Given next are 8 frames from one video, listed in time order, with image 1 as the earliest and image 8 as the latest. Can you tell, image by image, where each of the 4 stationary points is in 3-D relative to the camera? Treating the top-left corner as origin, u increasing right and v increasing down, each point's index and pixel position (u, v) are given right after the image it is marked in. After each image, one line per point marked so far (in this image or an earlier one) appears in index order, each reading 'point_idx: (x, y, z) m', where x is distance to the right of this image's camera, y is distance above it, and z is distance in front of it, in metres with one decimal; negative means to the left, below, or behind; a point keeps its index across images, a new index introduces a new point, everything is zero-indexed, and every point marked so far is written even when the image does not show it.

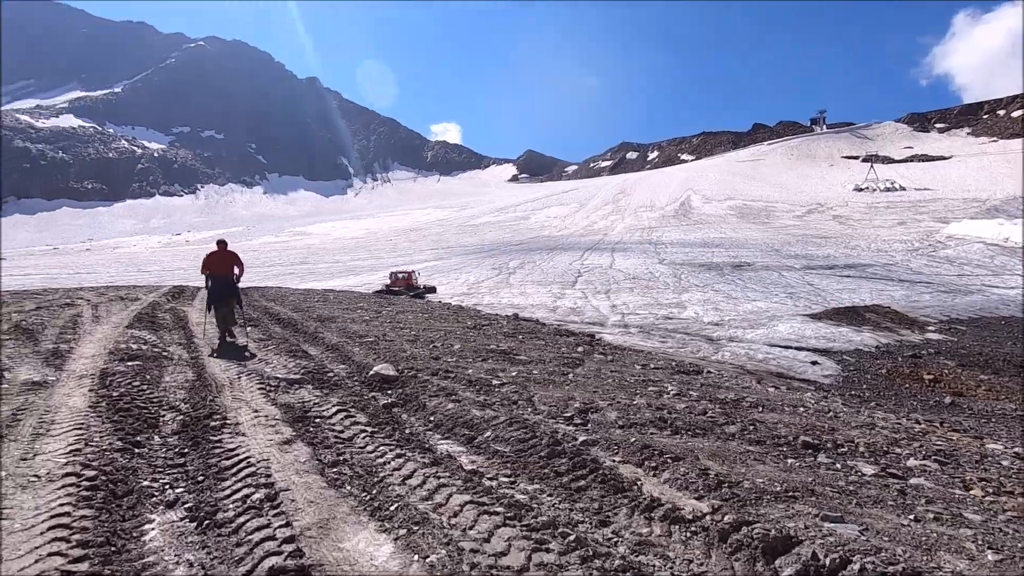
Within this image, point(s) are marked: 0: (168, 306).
0: (-8.3, -0.4, +12.9) m
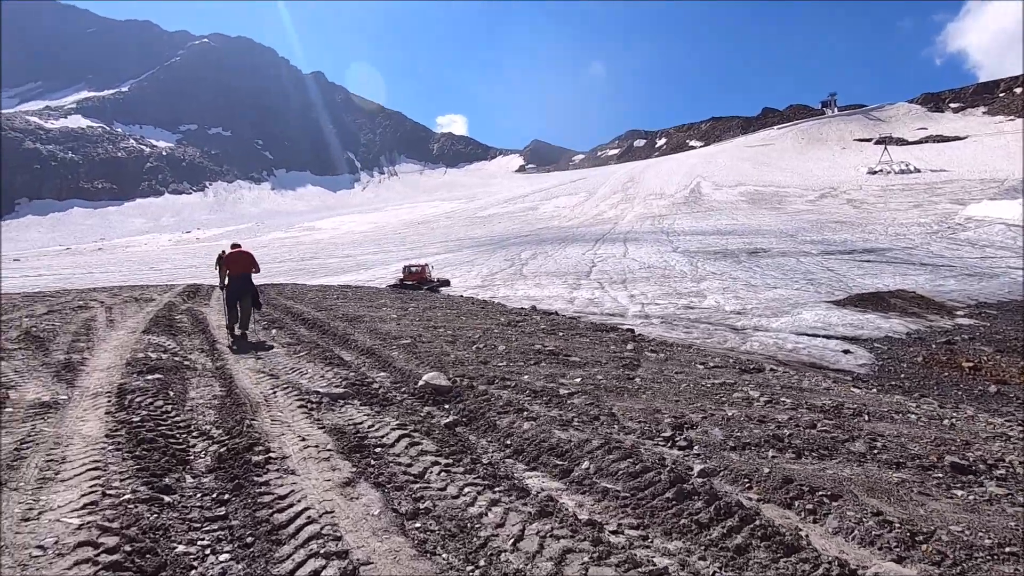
0: (-7.5, -0.4, +12.3) m
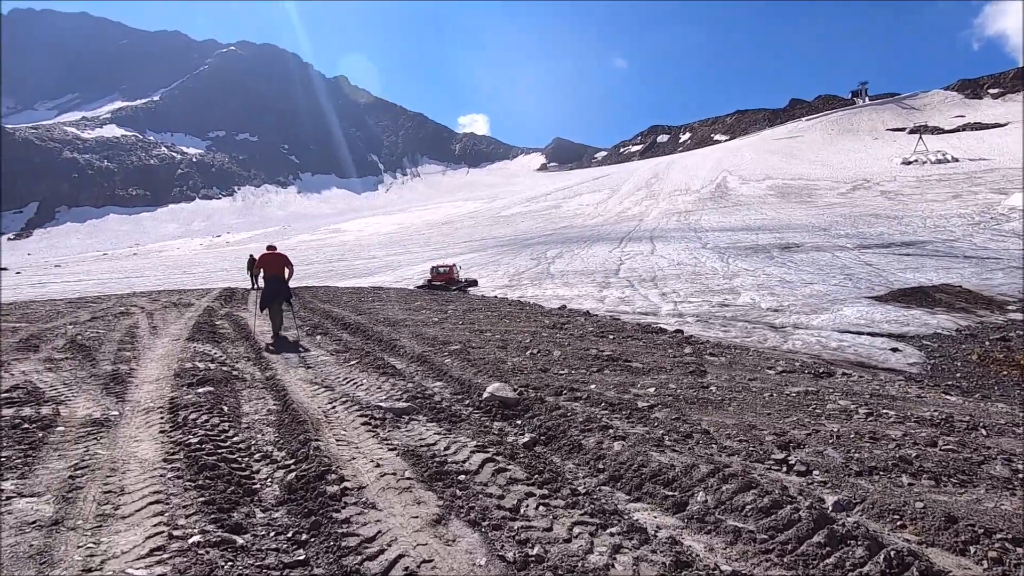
0: (-6.5, -0.5, +12.2) m
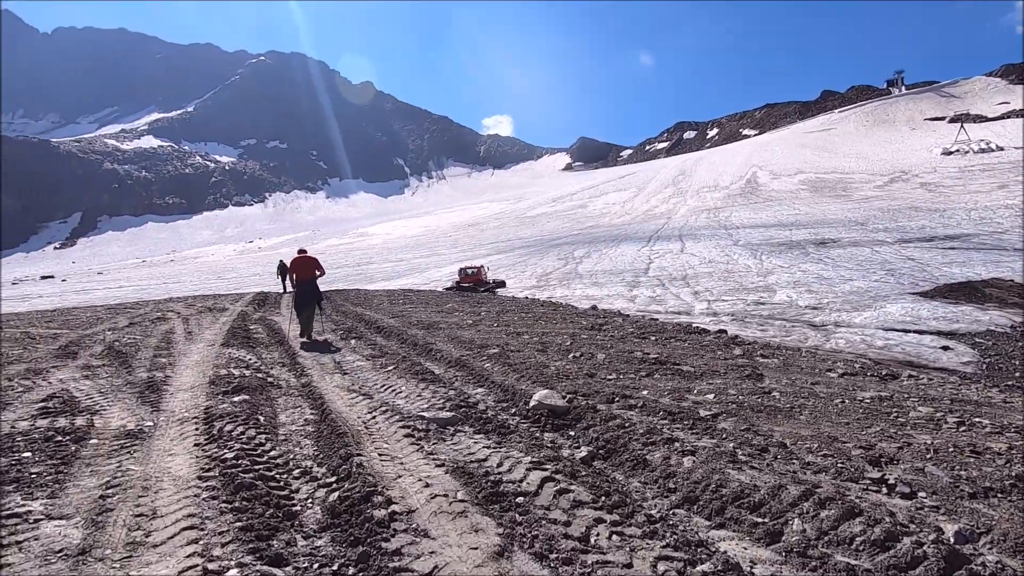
0: (-5.8, -0.6, +12.2) m
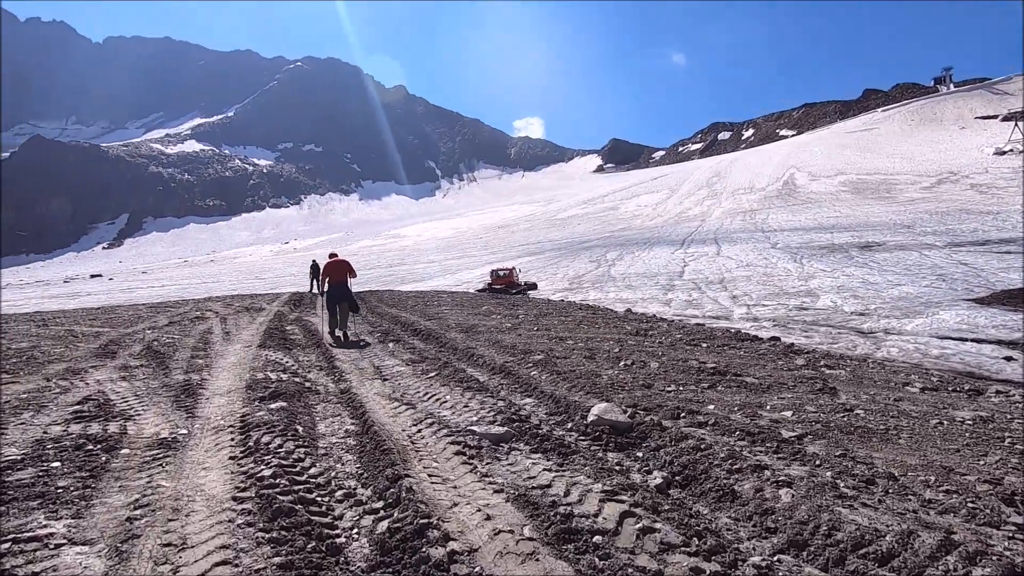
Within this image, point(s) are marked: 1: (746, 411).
0: (-4.9, -0.6, +12.1) m
1: (+2.0, -1.1, +4.6) m
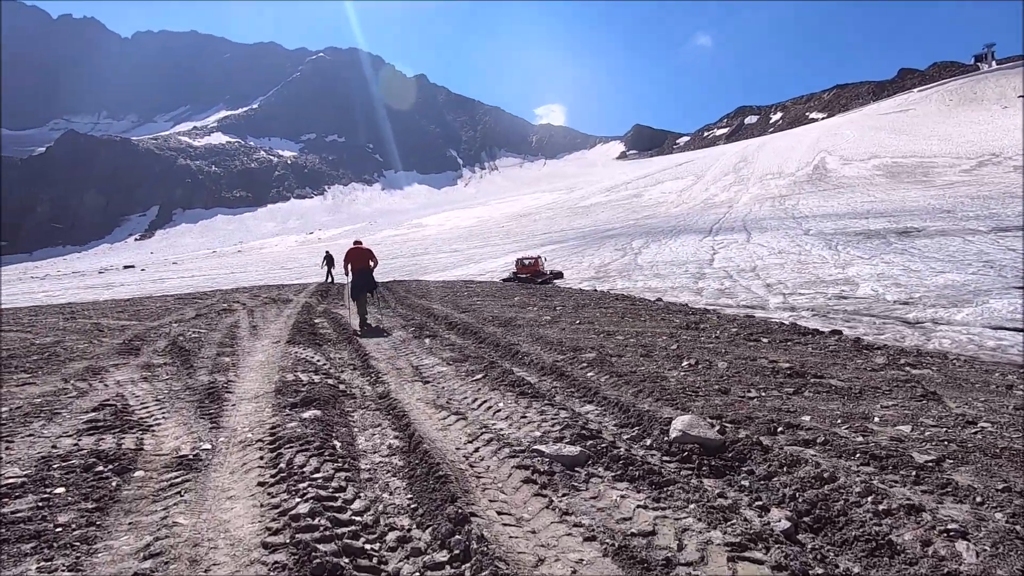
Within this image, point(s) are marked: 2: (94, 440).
0: (-4.1, -0.4, +11.7) m
1: (+2.5, -1.0, +3.9) m
2: (-2.8, -1.0, +3.7) m
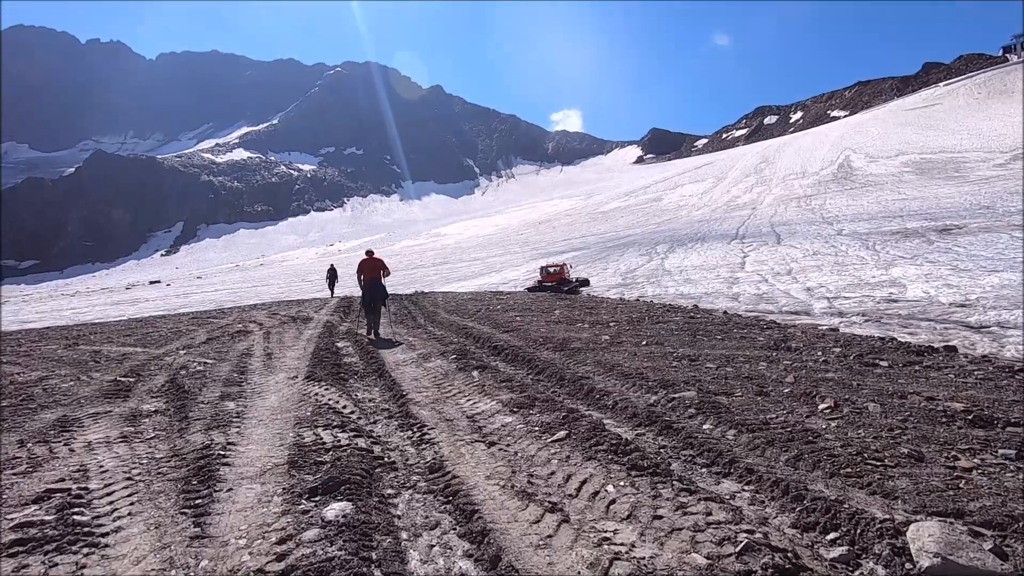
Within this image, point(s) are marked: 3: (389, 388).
0: (-3.2, -0.8, +10.4) m
1: (+3.1, -1.1, +2.5) m
2: (-2.2, -1.2, +2.4) m
3: (-1.2, -1.0, +5.4) m
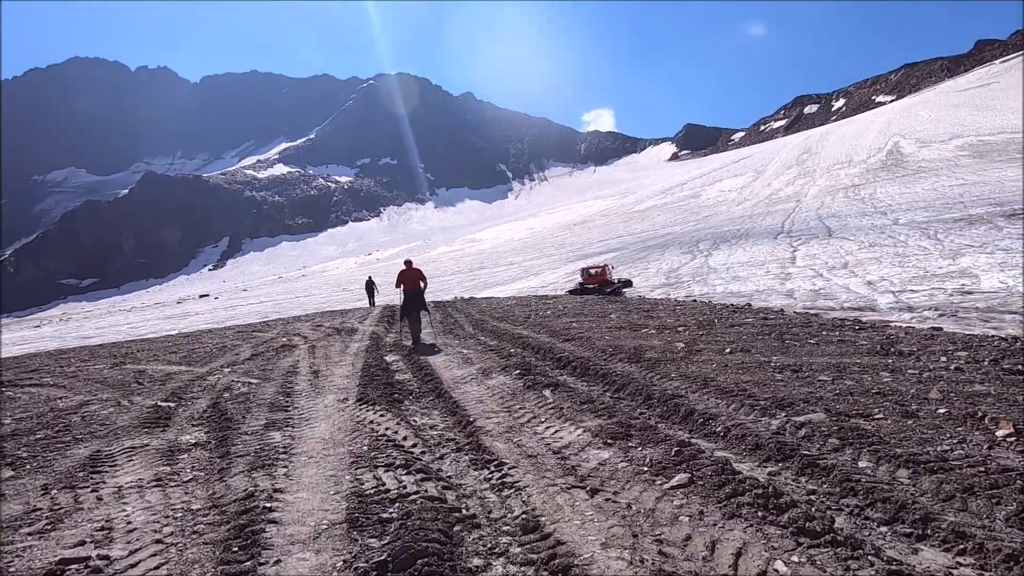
0: (-2.2, -1.0, +9.9) m
1: (+3.6, -1.0, +1.5) m
2: (-1.7, -1.3, +1.8) m
3: (-0.5, -1.1, +4.7) m
